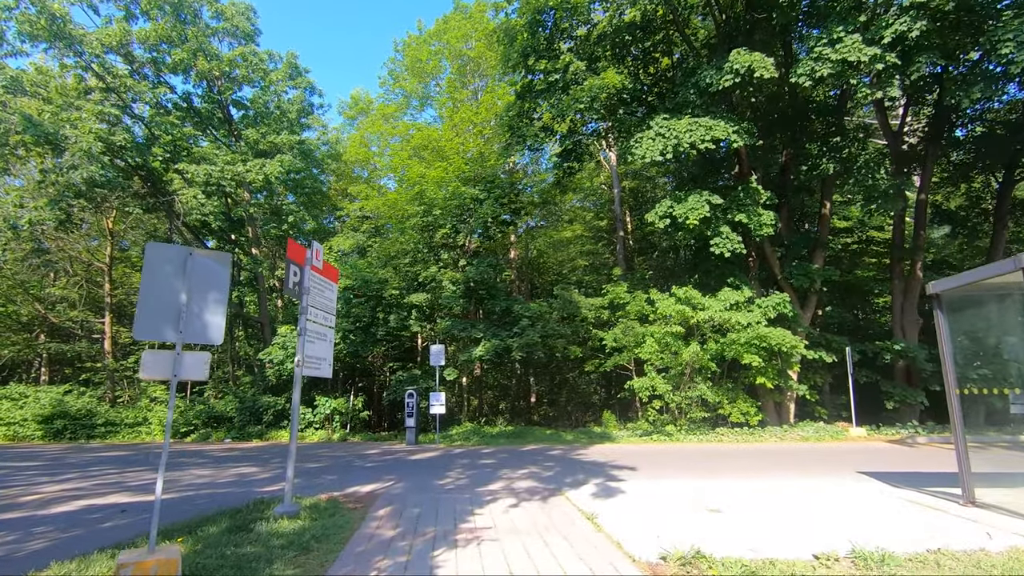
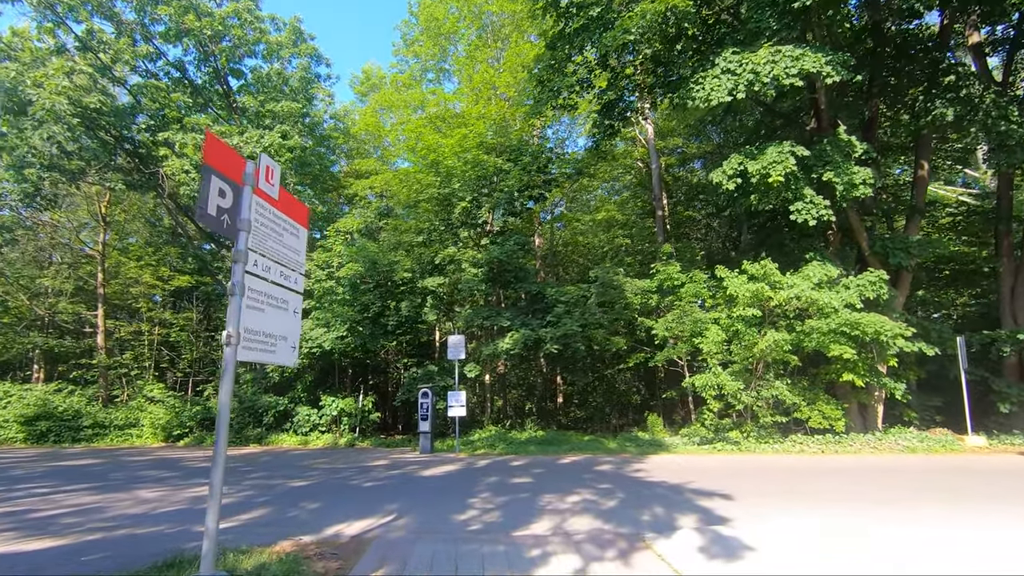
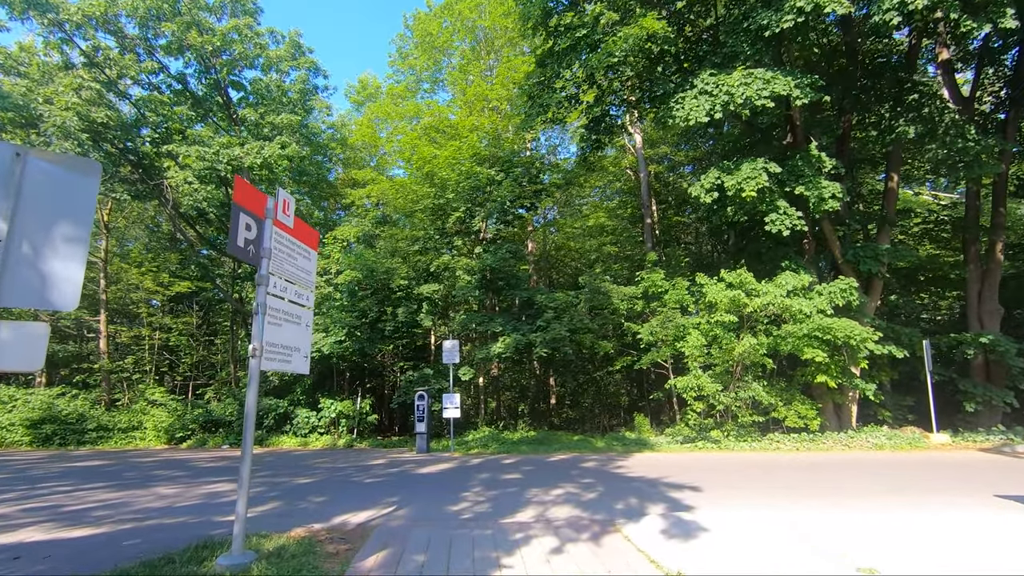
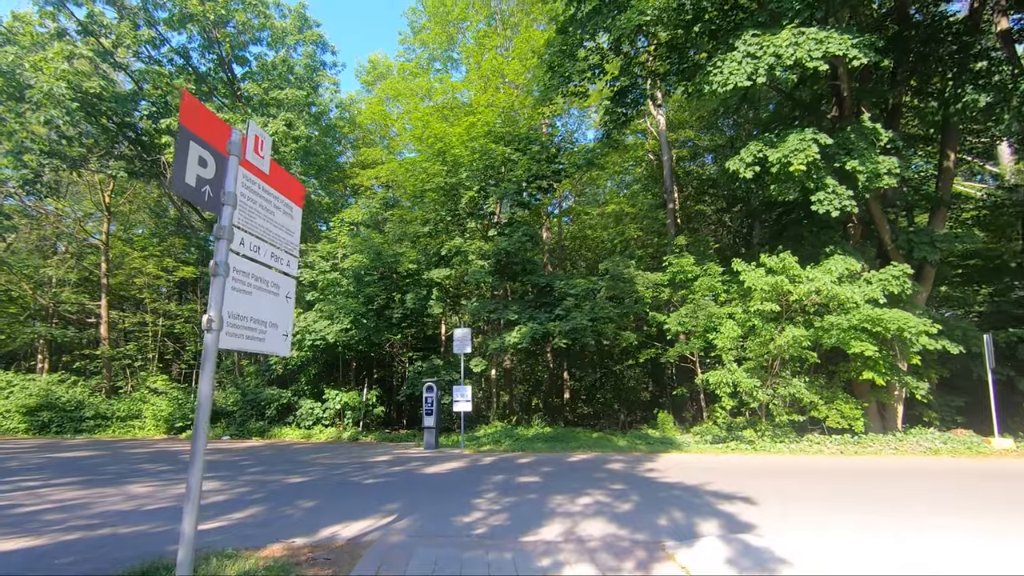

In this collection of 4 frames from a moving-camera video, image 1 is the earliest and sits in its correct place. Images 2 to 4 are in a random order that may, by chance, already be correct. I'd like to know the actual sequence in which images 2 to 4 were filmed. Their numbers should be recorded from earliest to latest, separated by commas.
3, 2, 4
